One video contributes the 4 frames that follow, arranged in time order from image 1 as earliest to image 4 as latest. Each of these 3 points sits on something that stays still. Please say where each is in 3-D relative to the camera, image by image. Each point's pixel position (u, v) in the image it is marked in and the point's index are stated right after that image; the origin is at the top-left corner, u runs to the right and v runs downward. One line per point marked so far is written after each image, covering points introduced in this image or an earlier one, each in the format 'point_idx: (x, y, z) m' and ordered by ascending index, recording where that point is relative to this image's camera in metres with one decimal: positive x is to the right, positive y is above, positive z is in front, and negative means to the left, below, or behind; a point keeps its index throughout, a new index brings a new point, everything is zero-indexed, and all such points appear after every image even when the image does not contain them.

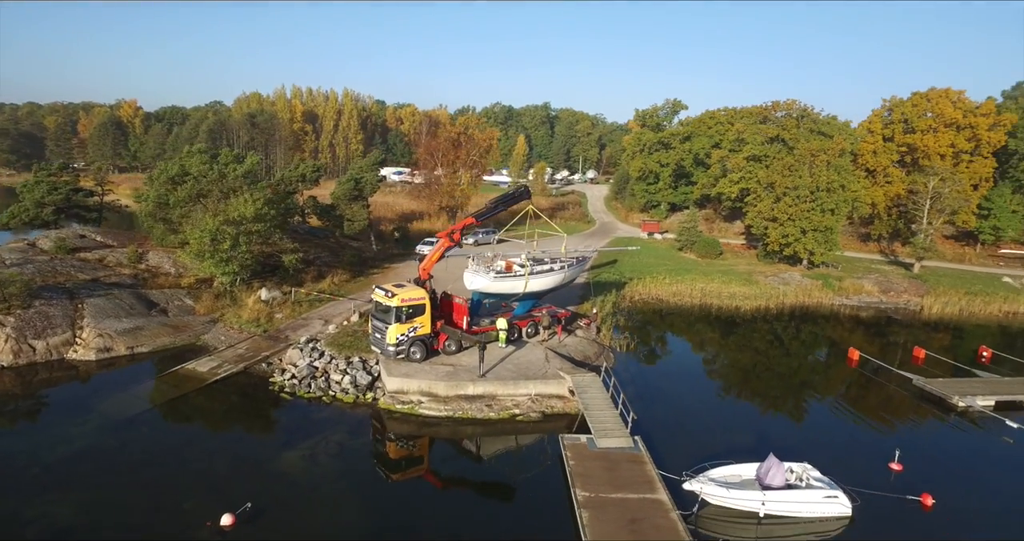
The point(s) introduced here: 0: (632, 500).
0: (+2.6, -4.9, +12.7) m
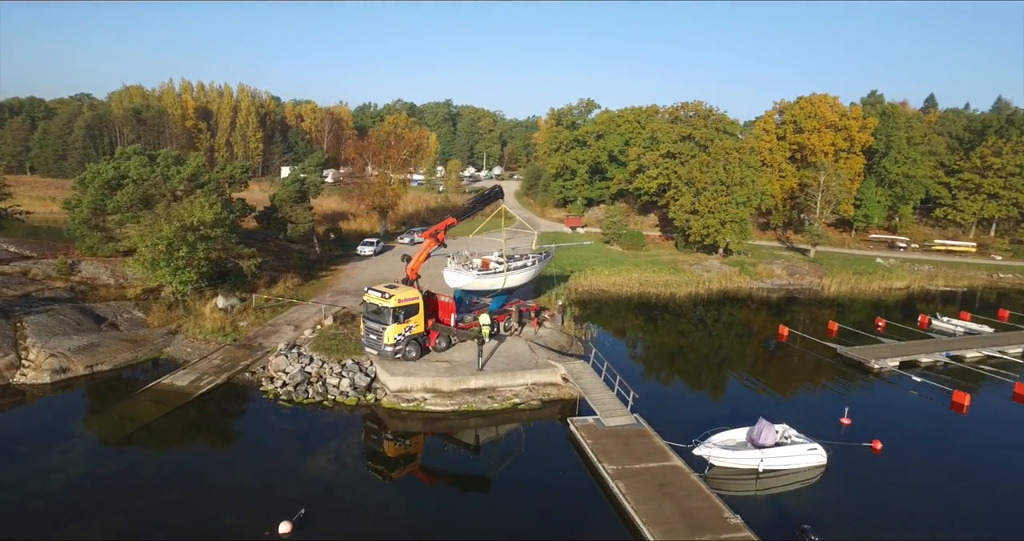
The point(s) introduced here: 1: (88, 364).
0: (+3.4, -4.7, +14.1) m
1: (-13.3, -2.9, +18.6) m
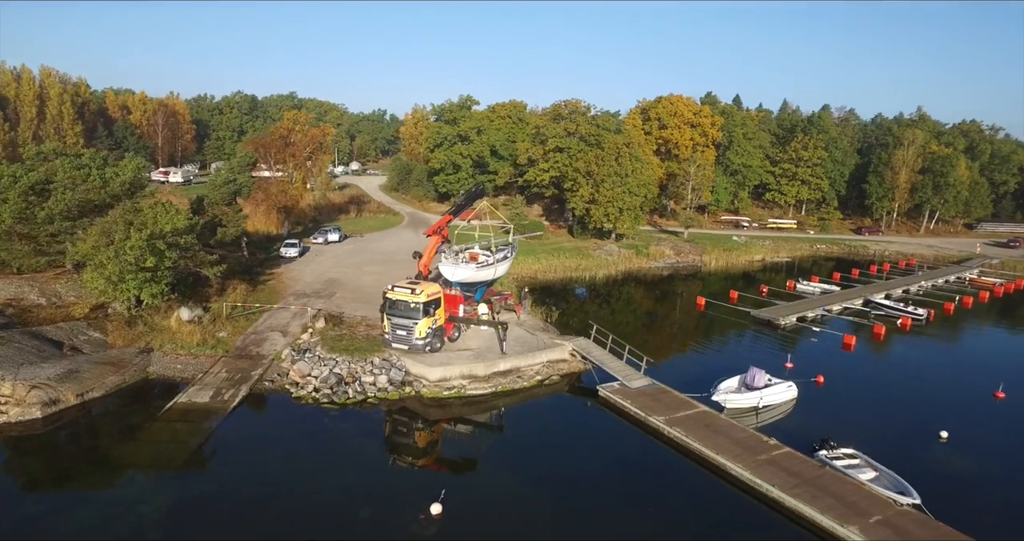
0: (+5.1, -4.1, +17.1) m
1: (-12.2, -3.4, +16.6) m
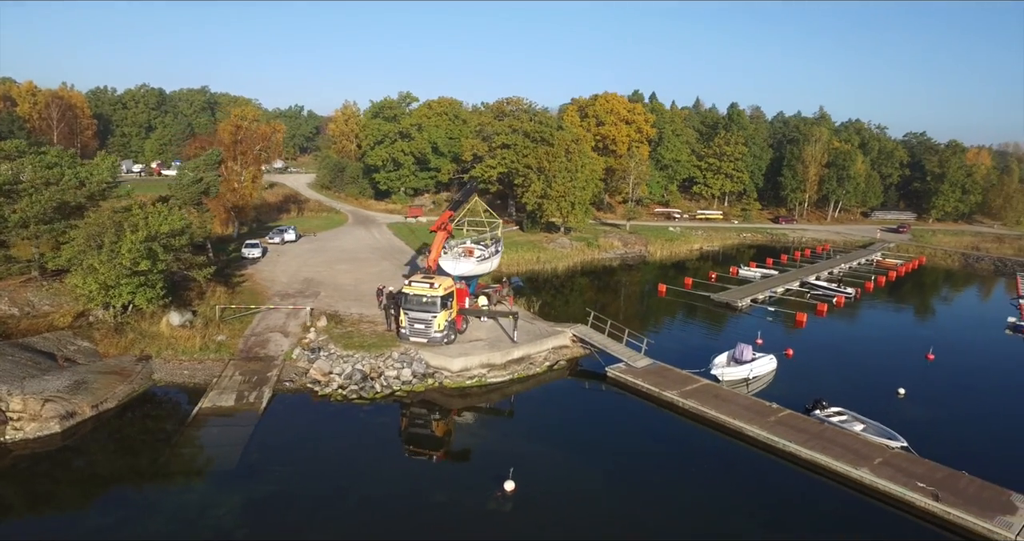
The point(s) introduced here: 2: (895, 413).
0: (+5.9, -3.7, +18.8) m
1: (-11.2, -3.5, +15.8) m
2: (+12.5, -4.7, +19.4) m
